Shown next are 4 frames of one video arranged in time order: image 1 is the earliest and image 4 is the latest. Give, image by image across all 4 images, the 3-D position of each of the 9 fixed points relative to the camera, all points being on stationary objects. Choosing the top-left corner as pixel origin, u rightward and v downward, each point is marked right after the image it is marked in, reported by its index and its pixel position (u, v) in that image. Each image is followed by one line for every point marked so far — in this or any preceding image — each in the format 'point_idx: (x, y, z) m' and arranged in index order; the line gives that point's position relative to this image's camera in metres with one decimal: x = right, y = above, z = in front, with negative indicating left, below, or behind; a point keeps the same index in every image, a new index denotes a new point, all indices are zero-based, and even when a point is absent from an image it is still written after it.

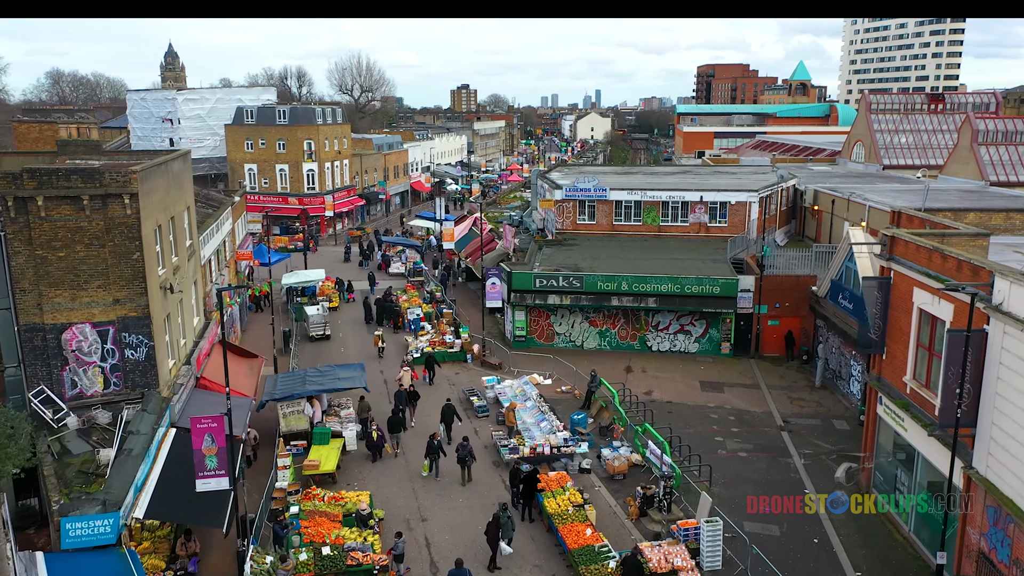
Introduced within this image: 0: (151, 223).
0: (-7.9, +1.4, +17.8) m
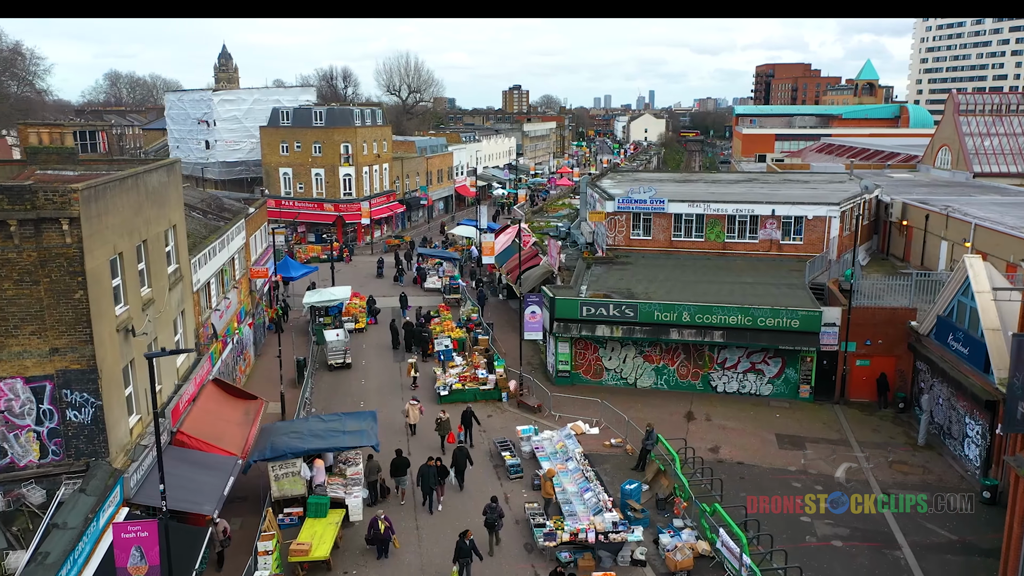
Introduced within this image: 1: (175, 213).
0: (-7.2, +0.7, +14.5) m
1: (-7.9, +1.8, +19.0) m
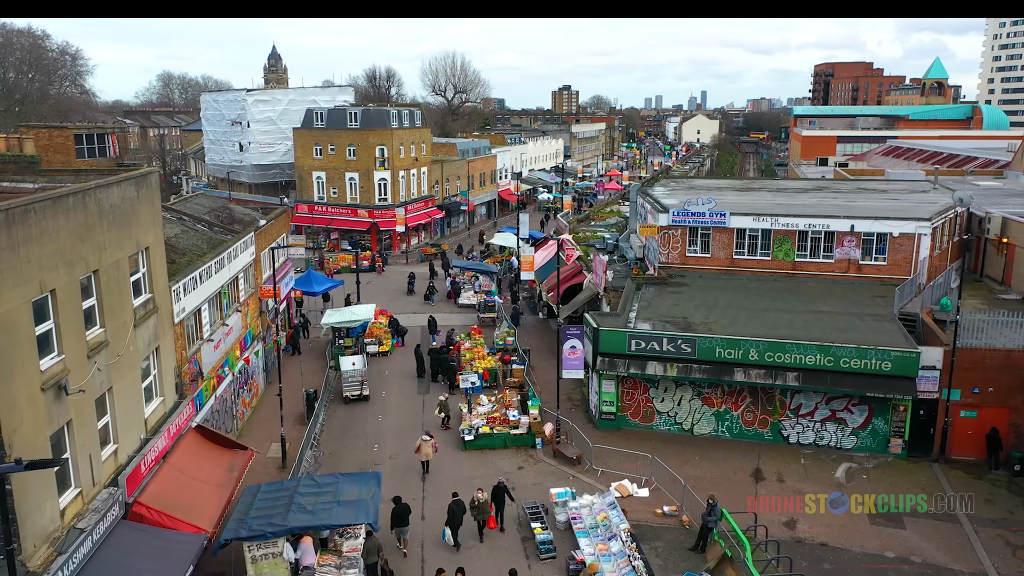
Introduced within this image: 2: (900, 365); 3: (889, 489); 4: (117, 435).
0: (-6.9, 0.0, +11.5) m
1: (-7.3, +1.1, +16.1) m
2: (+9.5, -1.9, +19.9) m
3: (+8.9, -4.8, +19.1) m
4: (-7.0, -2.6, +14.3) m
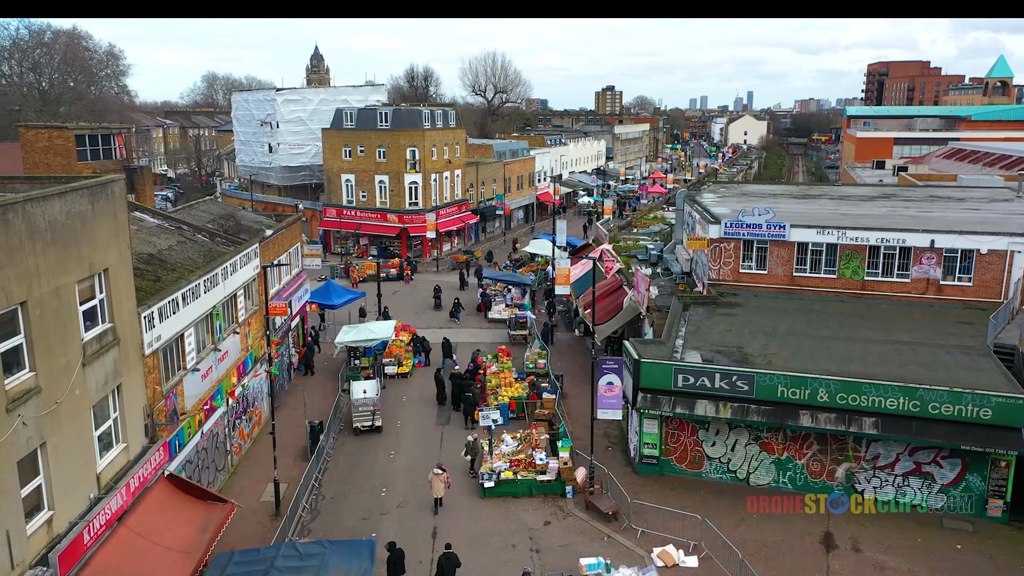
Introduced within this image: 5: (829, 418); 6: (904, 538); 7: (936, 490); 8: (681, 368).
0: (-6.7, -0.5, +9.0) m
1: (-6.9, +0.6, +13.6) m
2: (+10.1, -2.6, +16.6) m
3: (+9.4, -5.4, +15.8) m
4: (-6.7, -3.1, +11.8) m
5: (+7.0, -2.9, +17.8) m
6: (+8.2, -5.2, +16.8) m
7: (+9.3, -4.4, +17.8) m
8: (+3.9, -1.9, +18.6) m
